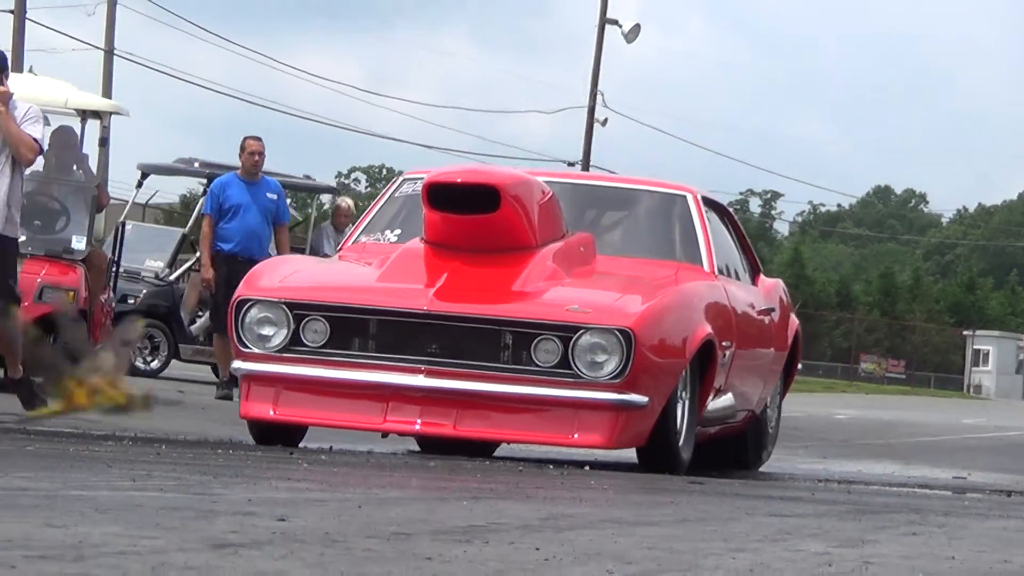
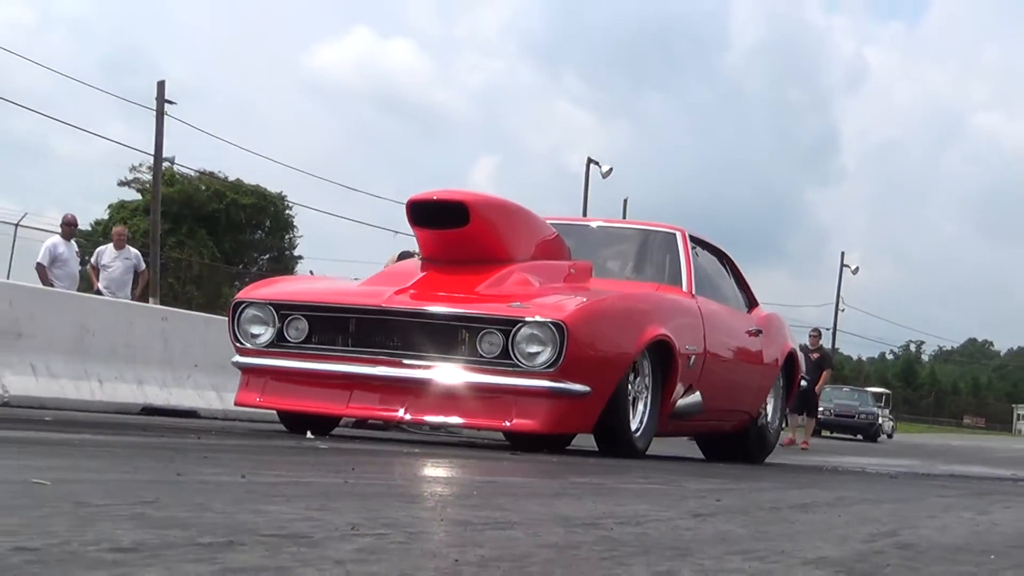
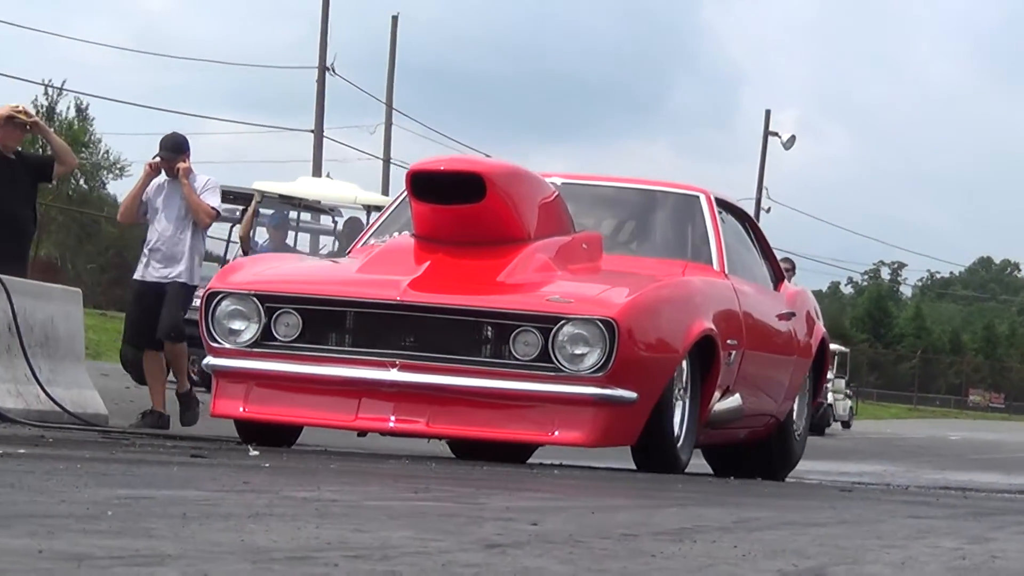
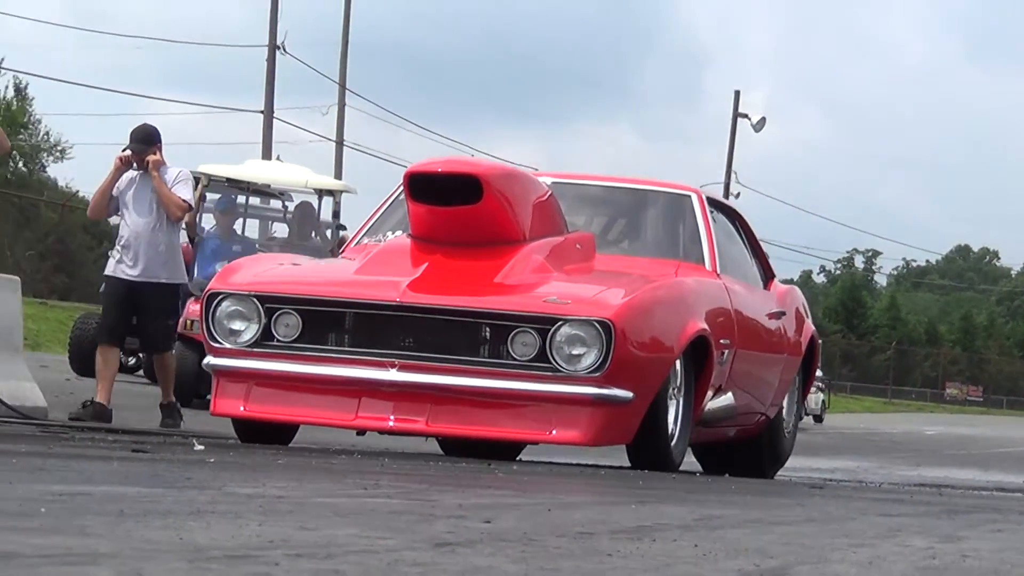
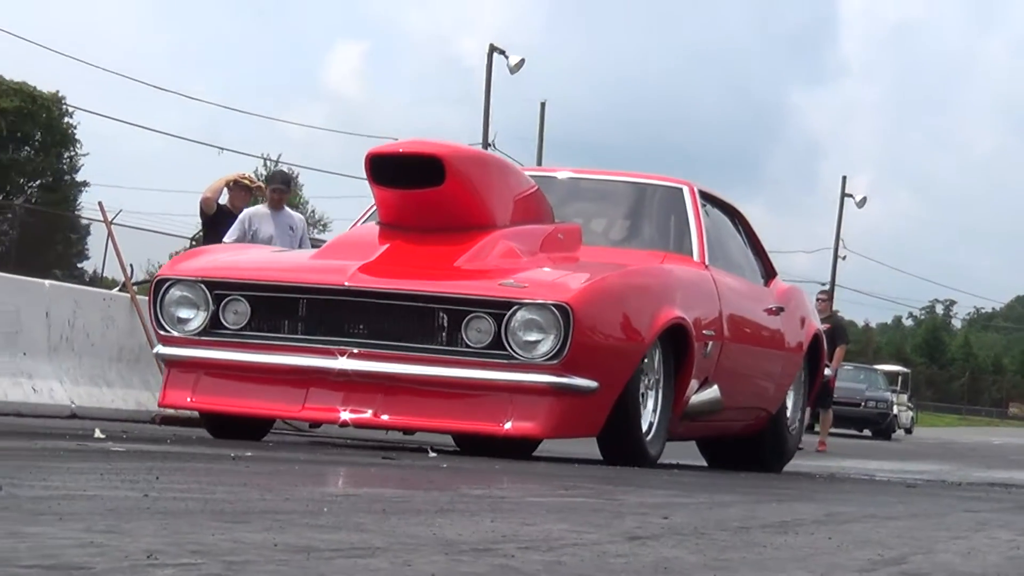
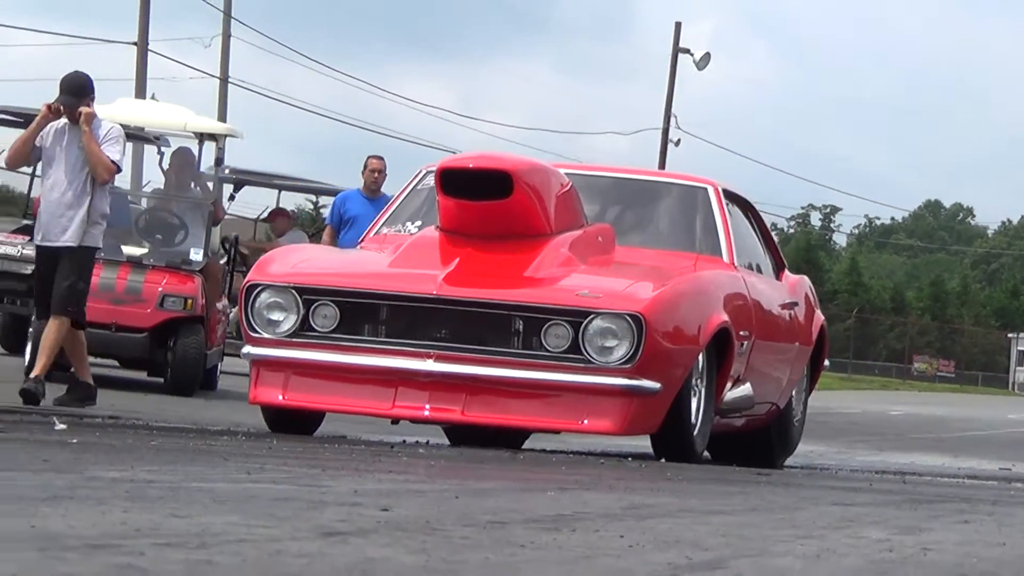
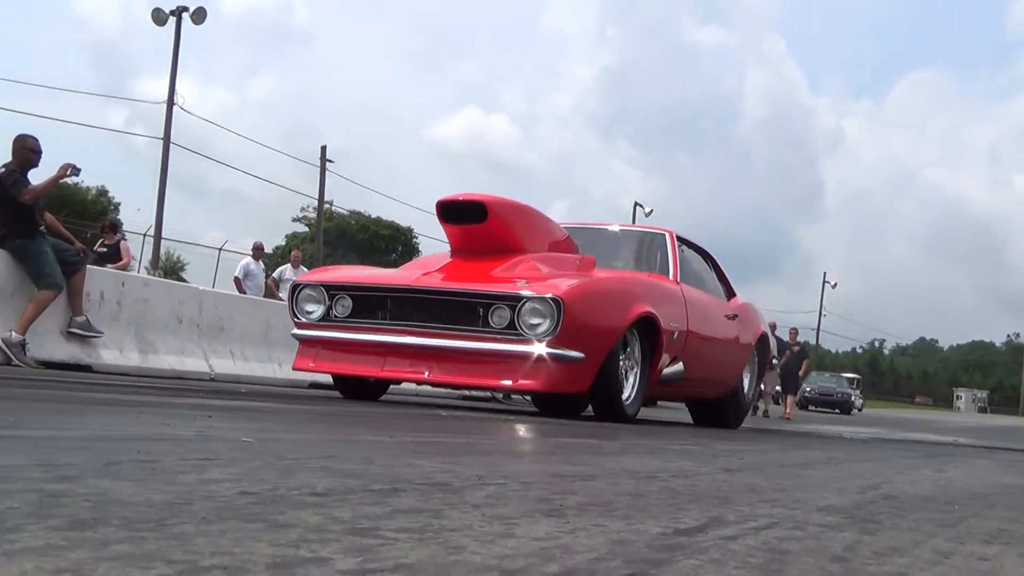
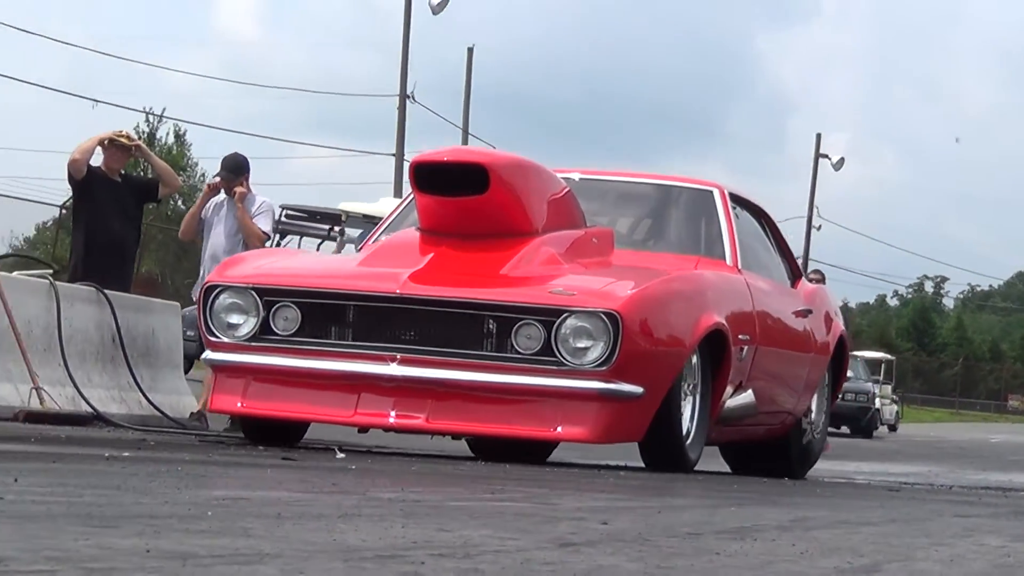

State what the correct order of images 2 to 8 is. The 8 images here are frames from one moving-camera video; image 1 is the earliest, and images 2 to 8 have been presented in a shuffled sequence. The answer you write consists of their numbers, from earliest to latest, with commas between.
6, 4, 3, 8, 5, 2, 7
